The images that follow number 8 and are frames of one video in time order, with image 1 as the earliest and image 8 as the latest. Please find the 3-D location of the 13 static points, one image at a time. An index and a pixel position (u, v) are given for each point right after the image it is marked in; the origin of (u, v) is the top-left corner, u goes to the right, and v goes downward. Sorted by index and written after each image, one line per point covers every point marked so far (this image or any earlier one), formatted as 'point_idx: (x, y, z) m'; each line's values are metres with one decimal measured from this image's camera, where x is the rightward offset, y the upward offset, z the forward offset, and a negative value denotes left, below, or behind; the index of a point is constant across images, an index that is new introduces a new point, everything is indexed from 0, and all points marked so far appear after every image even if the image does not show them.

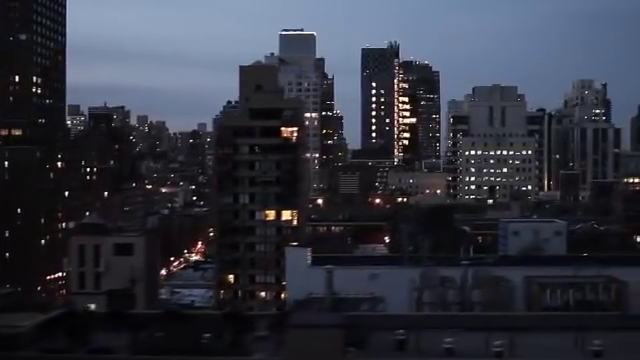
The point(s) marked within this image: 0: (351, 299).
0: (+0.2, -0.7, +7.2) m
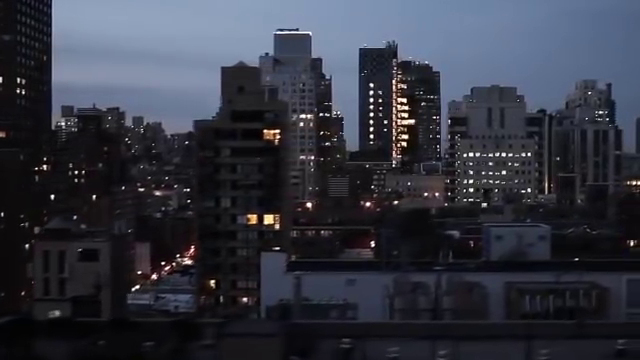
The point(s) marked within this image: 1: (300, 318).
0: (0.0, -0.8, +7.0) m
1: (-0.1, -0.8, +6.8) m
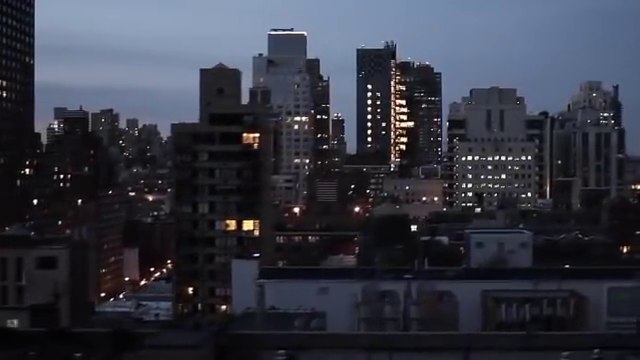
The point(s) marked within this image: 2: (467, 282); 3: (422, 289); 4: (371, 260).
0: (-0.2, -0.8, +6.8) m
1: (-0.3, -0.8, +6.5) m
2: (+1.0, -0.7, +7.4) m
3: (+0.6, -0.6, +6.8) m
4: (+0.3, -0.6, +8.2) m
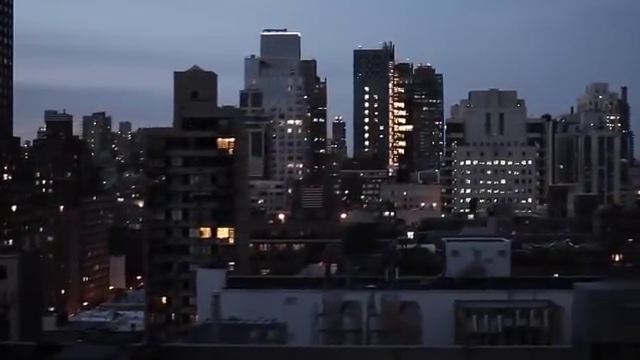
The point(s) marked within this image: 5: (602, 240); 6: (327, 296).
0: (-0.4, -0.8, +6.5) m
1: (-0.6, -0.9, +6.3) m
2: (+0.7, -0.7, +7.1) m
3: (+0.4, -0.7, +6.5) m
4: (+0.1, -0.6, +7.9) m
5: (+2.3, -0.5, +9.0) m
6: (0.0, -0.7, +6.7) m
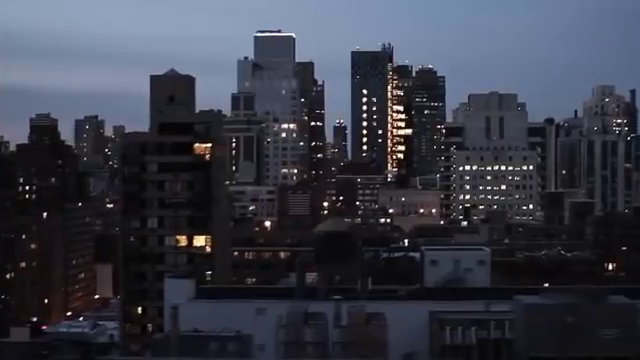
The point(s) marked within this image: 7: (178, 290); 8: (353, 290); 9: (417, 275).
0: (-0.6, -0.9, +6.2) m
1: (-0.8, -0.9, +6.0) m
2: (+0.6, -0.7, +6.8) m
3: (+0.2, -0.7, +6.2) m
4: (0.0, -0.7, +7.6) m
5: (+2.1, -0.5, +8.7) m
6: (-0.2, -0.7, +6.4) m
7: (-0.9, -0.7, +7.2) m
8: (+0.2, -0.7, +7.2) m
9: (+0.7, -0.6, +7.6) m
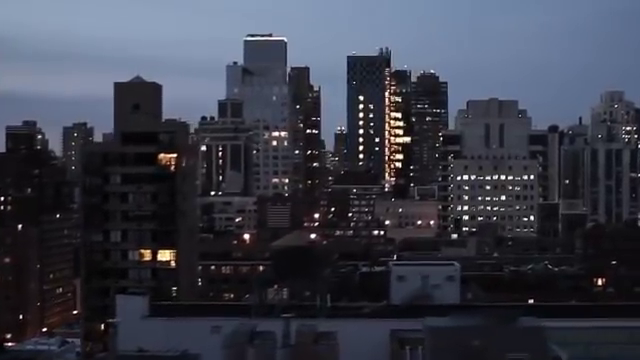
0: (-0.9, -0.9, +5.8) m
1: (-1.1, -1.0, +5.6) m
2: (+0.3, -0.8, +6.4) m
3: (-0.1, -0.8, +5.8) m
4: (-0.2, -0.7, +7.2) m
5: (+2.0, -0.6, +8.2) m
6: (-0.4, -0.8, +6.0) m
7: (-1.1, -0.8, +6.9) m
8: (0.0, -0.8, +6.7) m
9: (+0.4, -0.7, +7.2) m
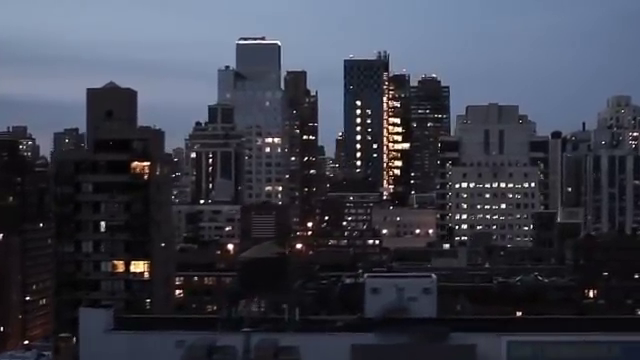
0: (-1.1, -1.0, +5.6) m
1: (-1.3, -1.0, +5.4) m
2: (+0.1, -0.9, +6.1) m
3: (-0.3, -0.8, +5.5) m
4: (-0.4, -0.8, +6.9) m
5: (+1.8, -0.7, +7.8) m
6: (-0.6, -0.8, +5.7) m
7: (-1.3, -0.8, +6.6) m
8: (-0.2, -0.8, +6.4) m
9: (+0.3, -0.8, +6.9) m
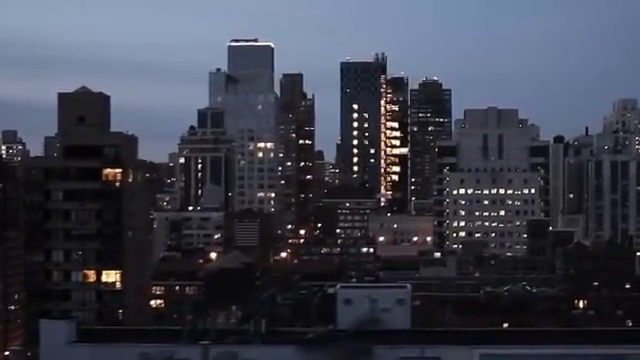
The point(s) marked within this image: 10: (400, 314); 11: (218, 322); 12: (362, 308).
0: (-1.3, -1.0, +5.3) m
1: (-1.5, -1.1, +5.1) m
2: (-0.1, -0.9, +5.8) m
3: (-0.5, -0.9, +5.2) m
4: (-0.5, -0.8, +6.7) m
5: (+1.7, -0.7, +7.5) m
6: (-0.8, -0.9, +5.5) m
7: (-1.5, -0.8, +6.3) m
8: (-0.4, -0.8, +6.2) m
9: (+0.1, -0.8, +6.6) m
10: (+0.5, -0.8, +6.2) m
11: (-0.5, -0.8, +6.5) m
12: (+0.3, -0.7, +6.2) m
